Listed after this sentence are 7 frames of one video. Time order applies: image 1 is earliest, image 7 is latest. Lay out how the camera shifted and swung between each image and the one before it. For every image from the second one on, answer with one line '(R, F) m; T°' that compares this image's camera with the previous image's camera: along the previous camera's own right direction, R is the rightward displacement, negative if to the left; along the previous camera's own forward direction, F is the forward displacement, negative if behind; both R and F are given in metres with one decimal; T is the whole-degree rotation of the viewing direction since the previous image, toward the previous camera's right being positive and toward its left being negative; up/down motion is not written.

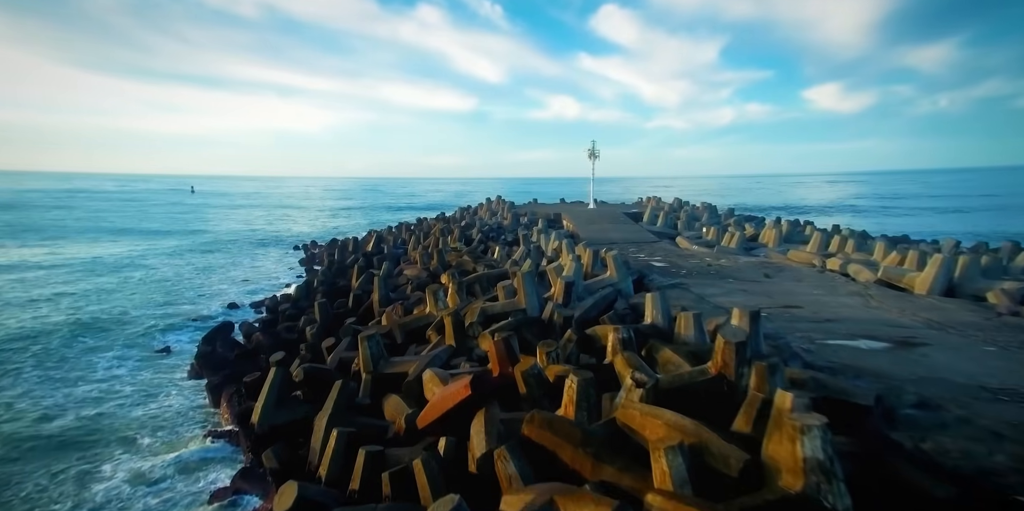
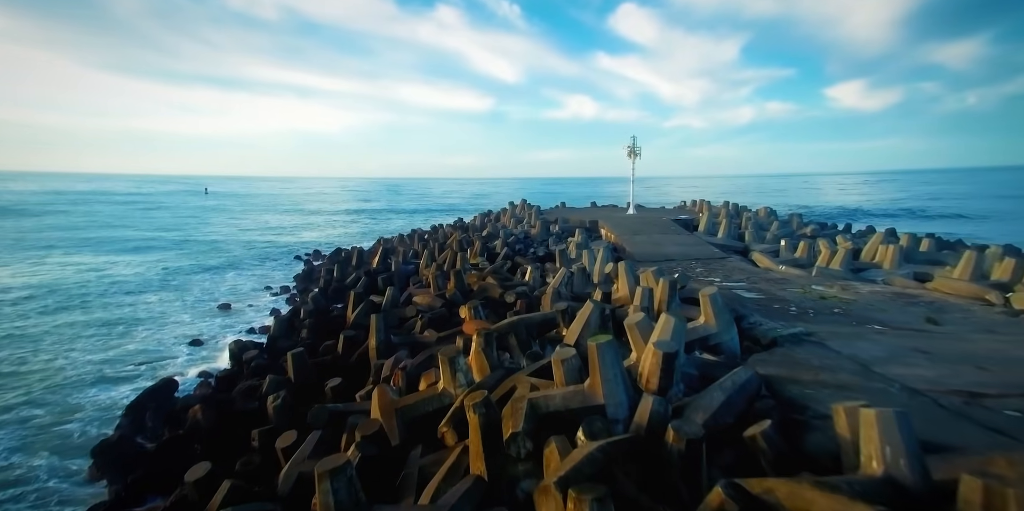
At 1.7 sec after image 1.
(-0.3, +2.2) m; -2°
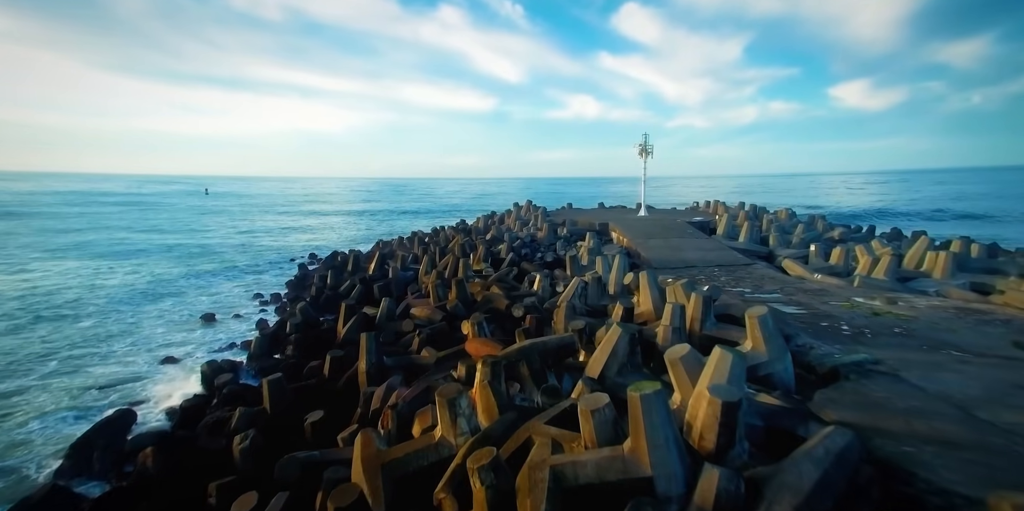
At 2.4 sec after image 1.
(-0.1, +0.8) m; 0°
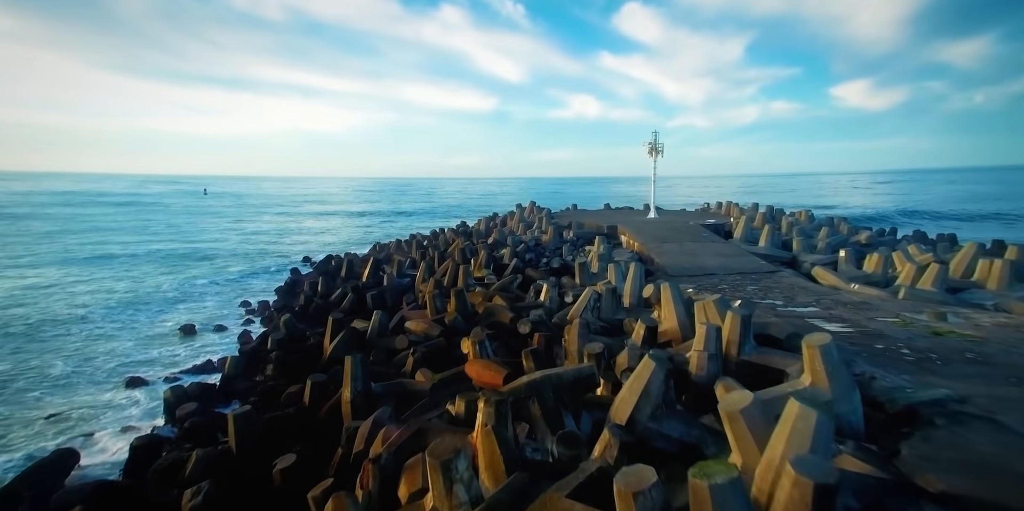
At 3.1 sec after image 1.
(-0.1, +0.7) m; 0°
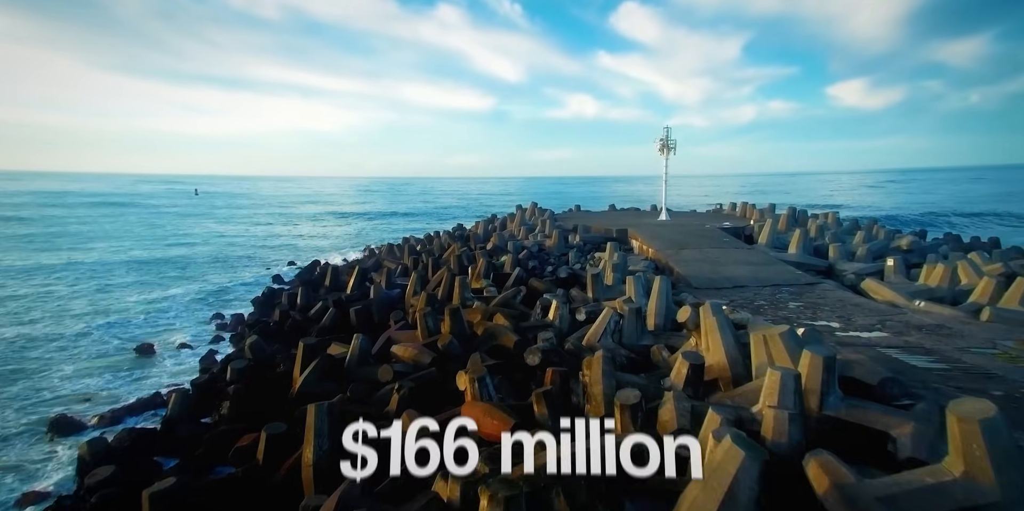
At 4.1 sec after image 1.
(-0.1, +1.1) m; 0°
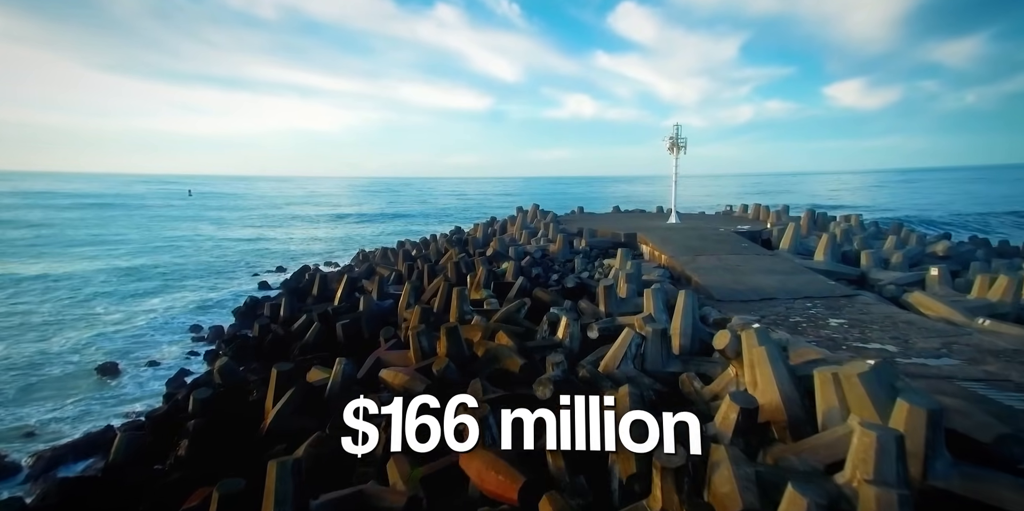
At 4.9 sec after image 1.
(-0.1, +0.8) m; 0°
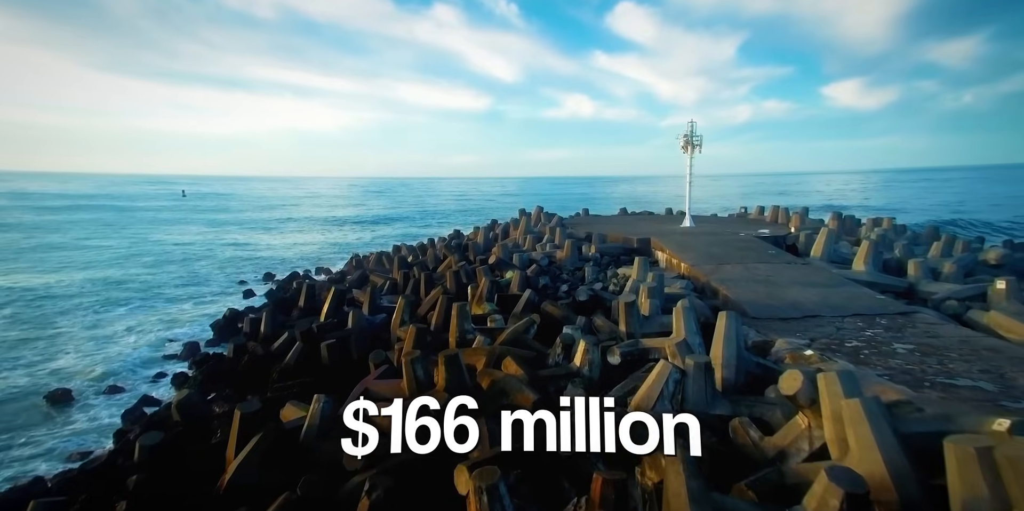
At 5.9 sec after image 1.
(-0.1, +0.9) m; 0°
